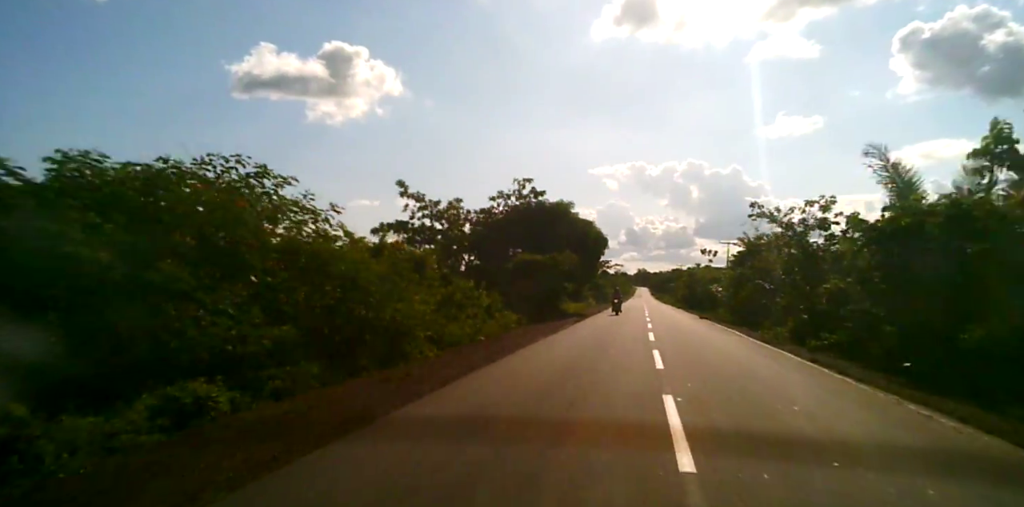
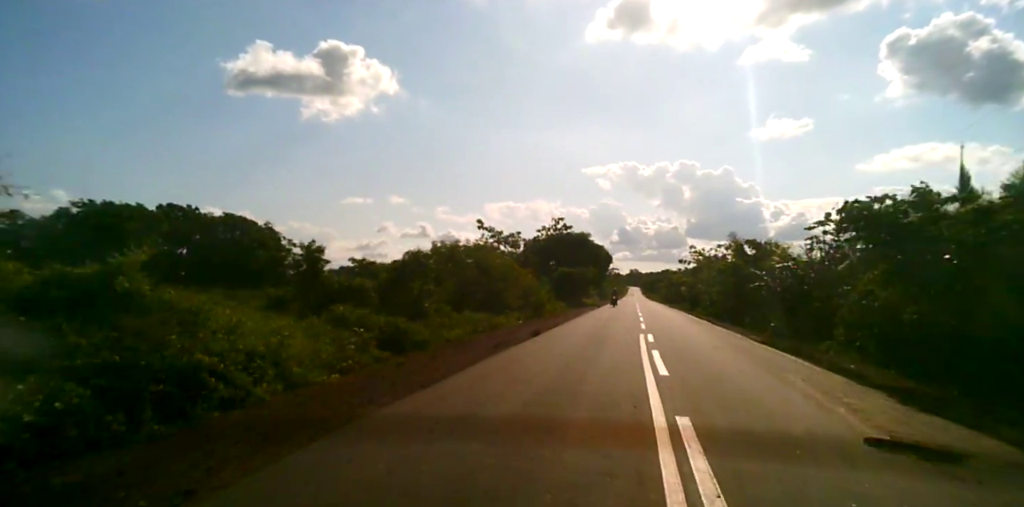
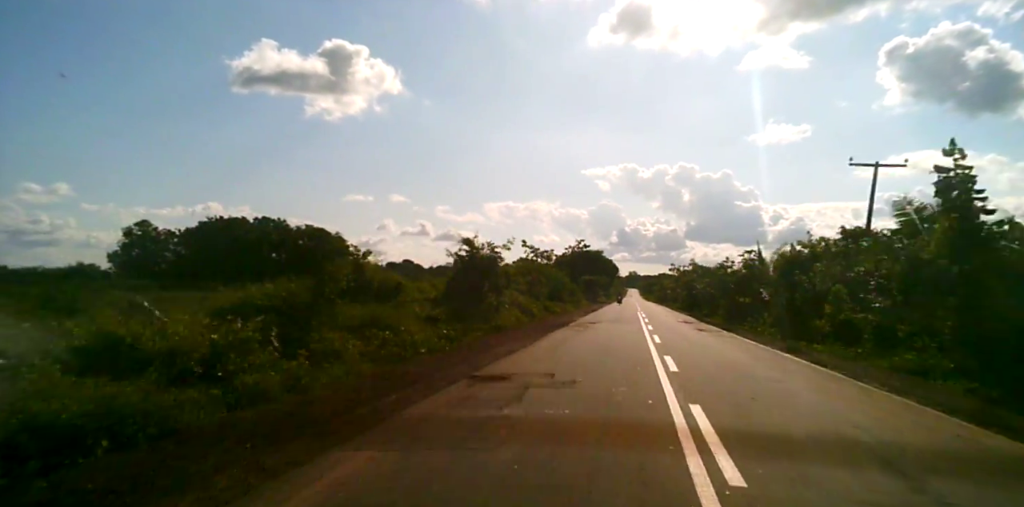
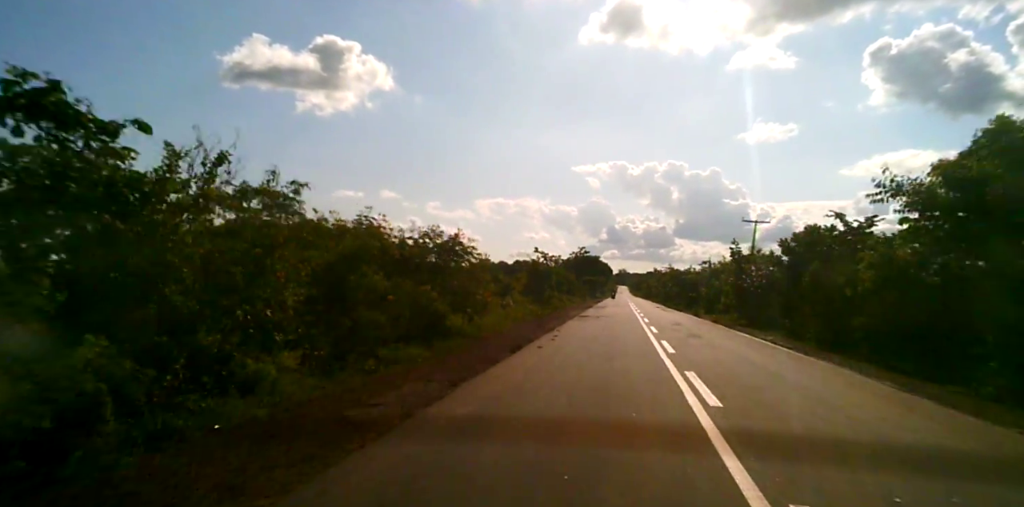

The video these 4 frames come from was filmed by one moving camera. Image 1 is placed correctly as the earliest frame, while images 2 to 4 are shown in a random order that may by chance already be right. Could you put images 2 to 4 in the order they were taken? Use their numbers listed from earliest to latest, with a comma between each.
2, 3, 4
